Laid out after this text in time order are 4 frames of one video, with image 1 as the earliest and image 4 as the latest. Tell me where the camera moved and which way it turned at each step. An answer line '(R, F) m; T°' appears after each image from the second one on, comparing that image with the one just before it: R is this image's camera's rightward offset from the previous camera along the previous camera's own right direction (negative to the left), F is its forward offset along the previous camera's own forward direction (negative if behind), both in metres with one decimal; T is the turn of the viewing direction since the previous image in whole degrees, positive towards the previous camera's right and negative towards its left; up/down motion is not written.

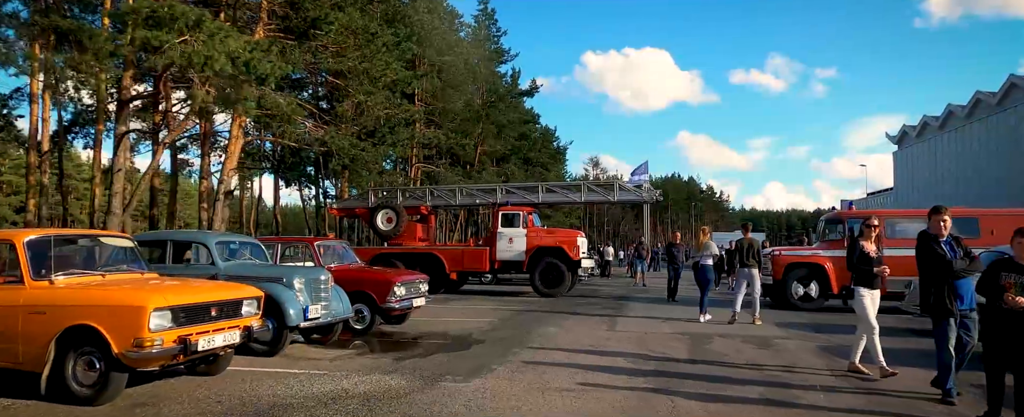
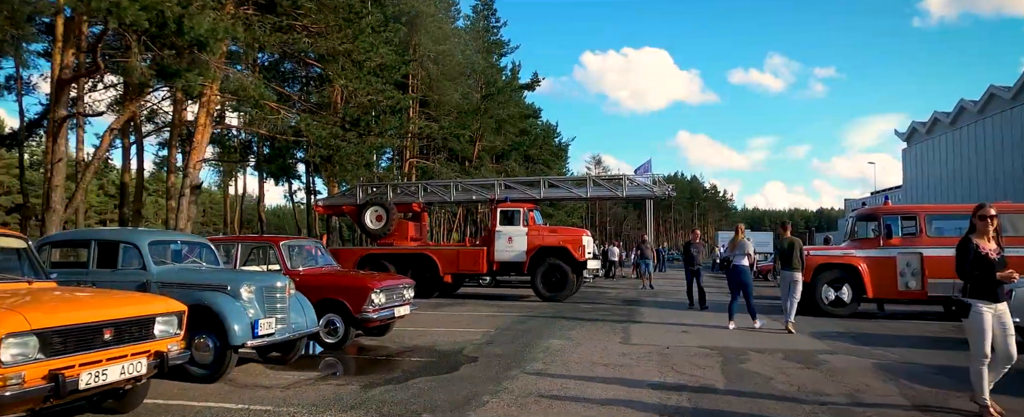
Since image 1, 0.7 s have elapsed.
(0.0, +1.6) m; 0°
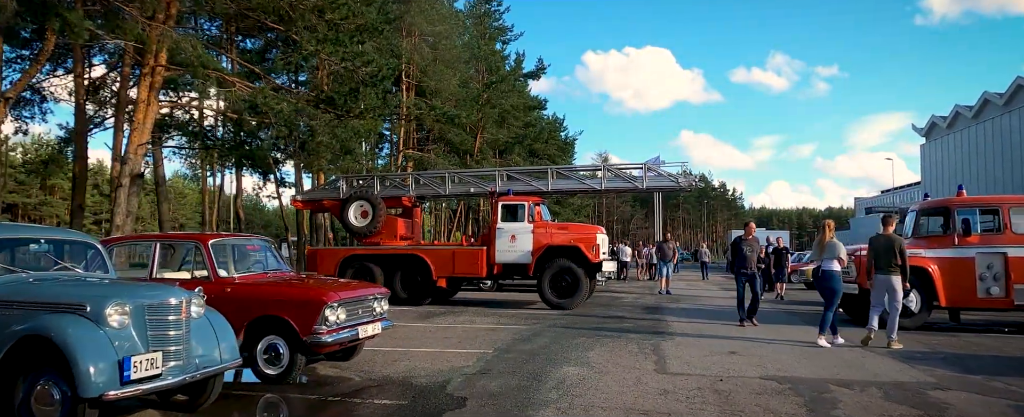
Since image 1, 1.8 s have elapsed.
(0.0, +2.3) m; 0°
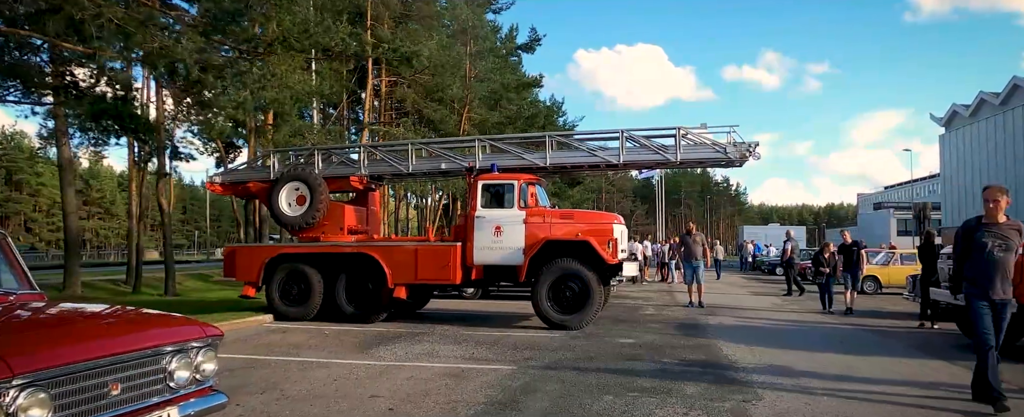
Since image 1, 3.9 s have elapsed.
(+0.2, +4.2) m; 0°
